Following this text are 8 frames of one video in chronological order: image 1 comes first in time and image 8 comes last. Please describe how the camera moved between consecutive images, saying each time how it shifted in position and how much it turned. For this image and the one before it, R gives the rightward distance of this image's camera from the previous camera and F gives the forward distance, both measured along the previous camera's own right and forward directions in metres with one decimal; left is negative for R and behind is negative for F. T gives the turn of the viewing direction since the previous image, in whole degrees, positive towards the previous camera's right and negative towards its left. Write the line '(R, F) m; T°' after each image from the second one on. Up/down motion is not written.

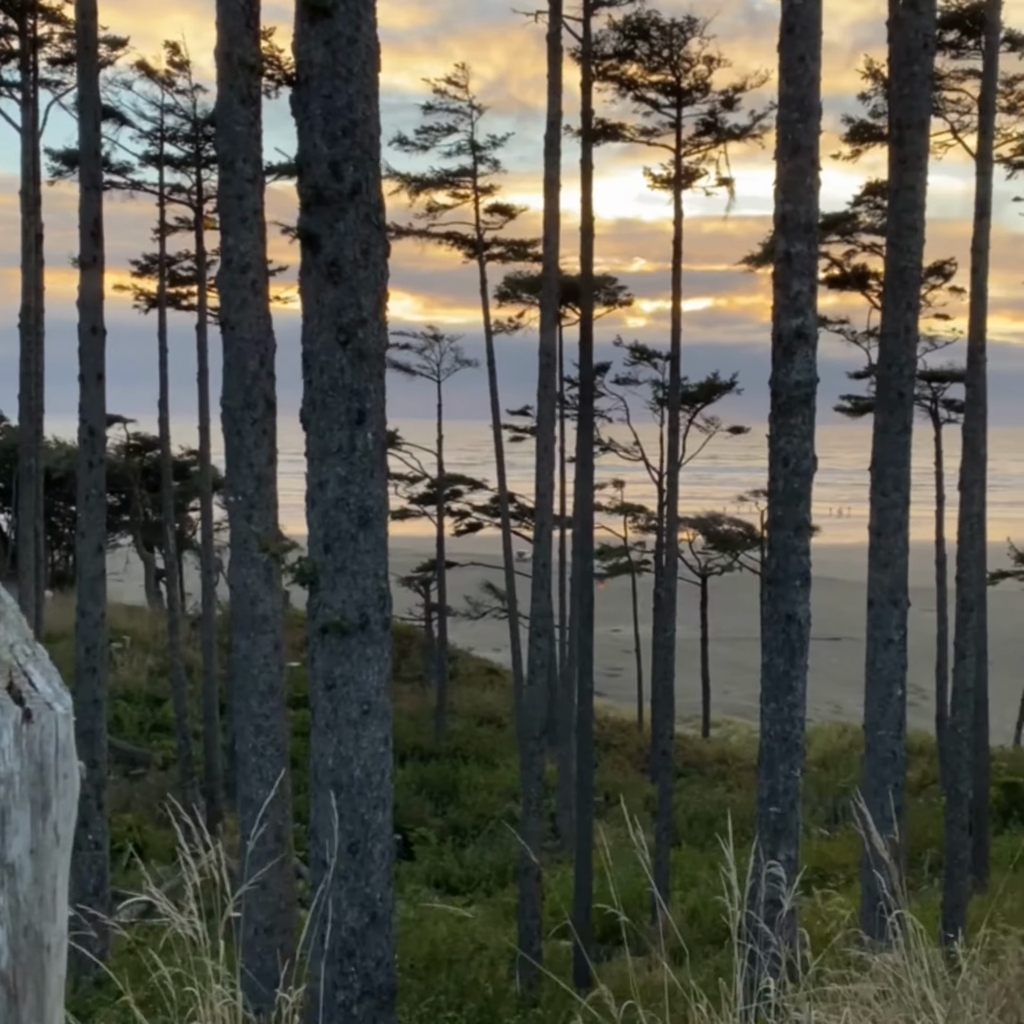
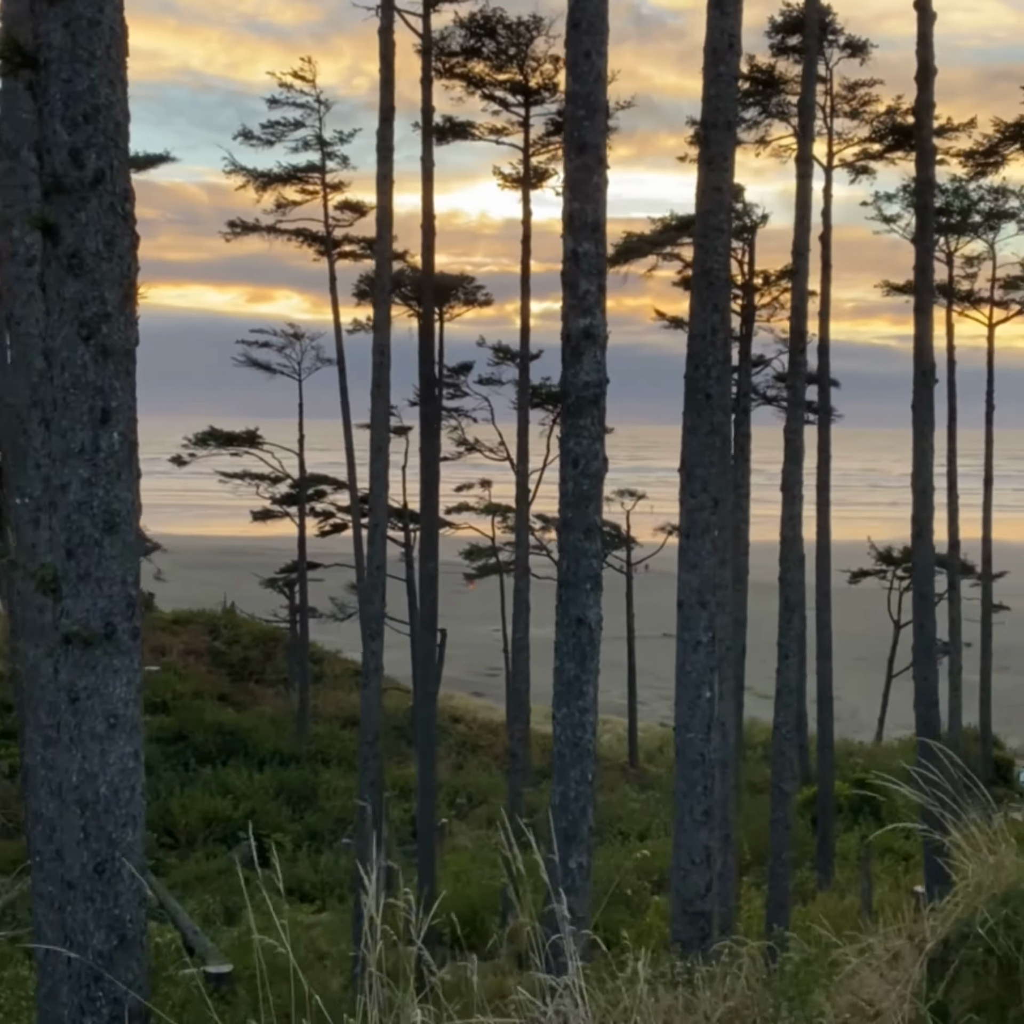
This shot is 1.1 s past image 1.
(+0.5, +0.1) m; +5°
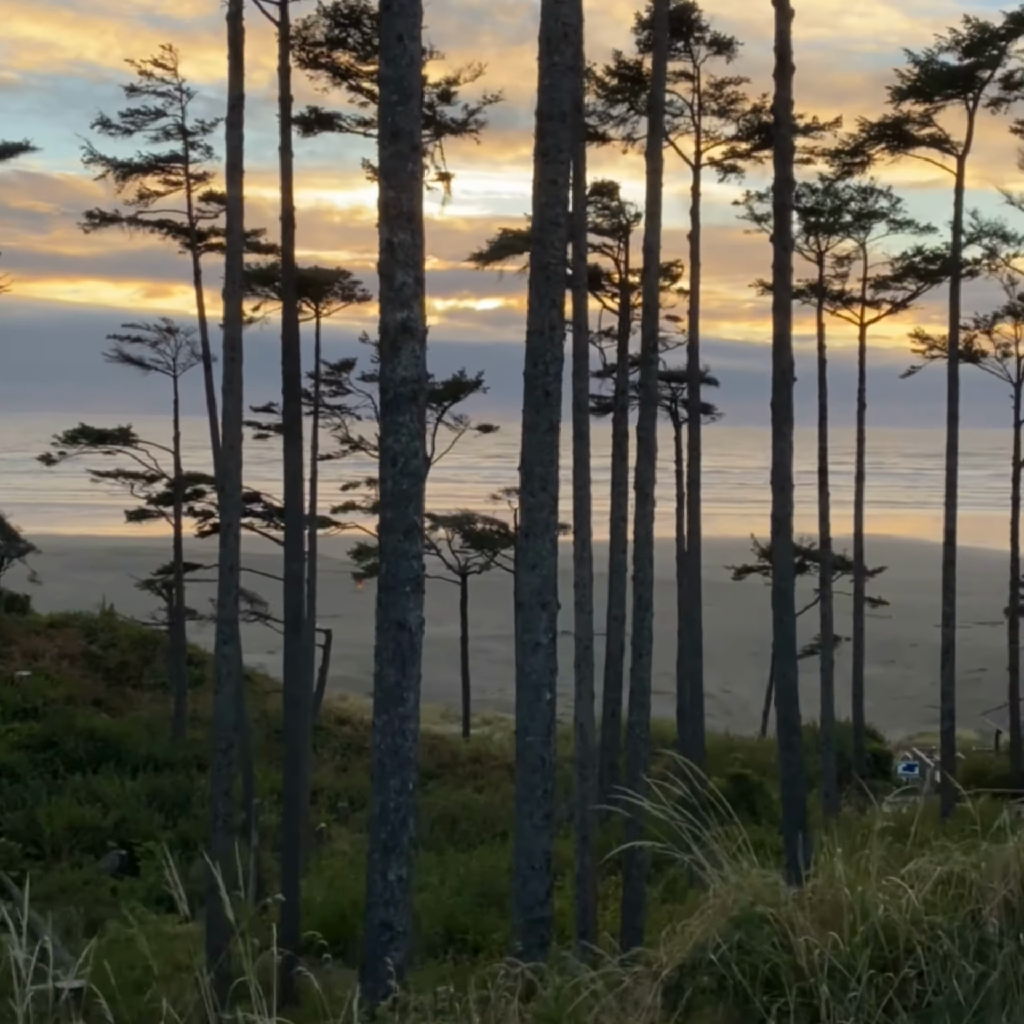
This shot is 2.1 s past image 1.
(+0.4, +0.2) m; +4°
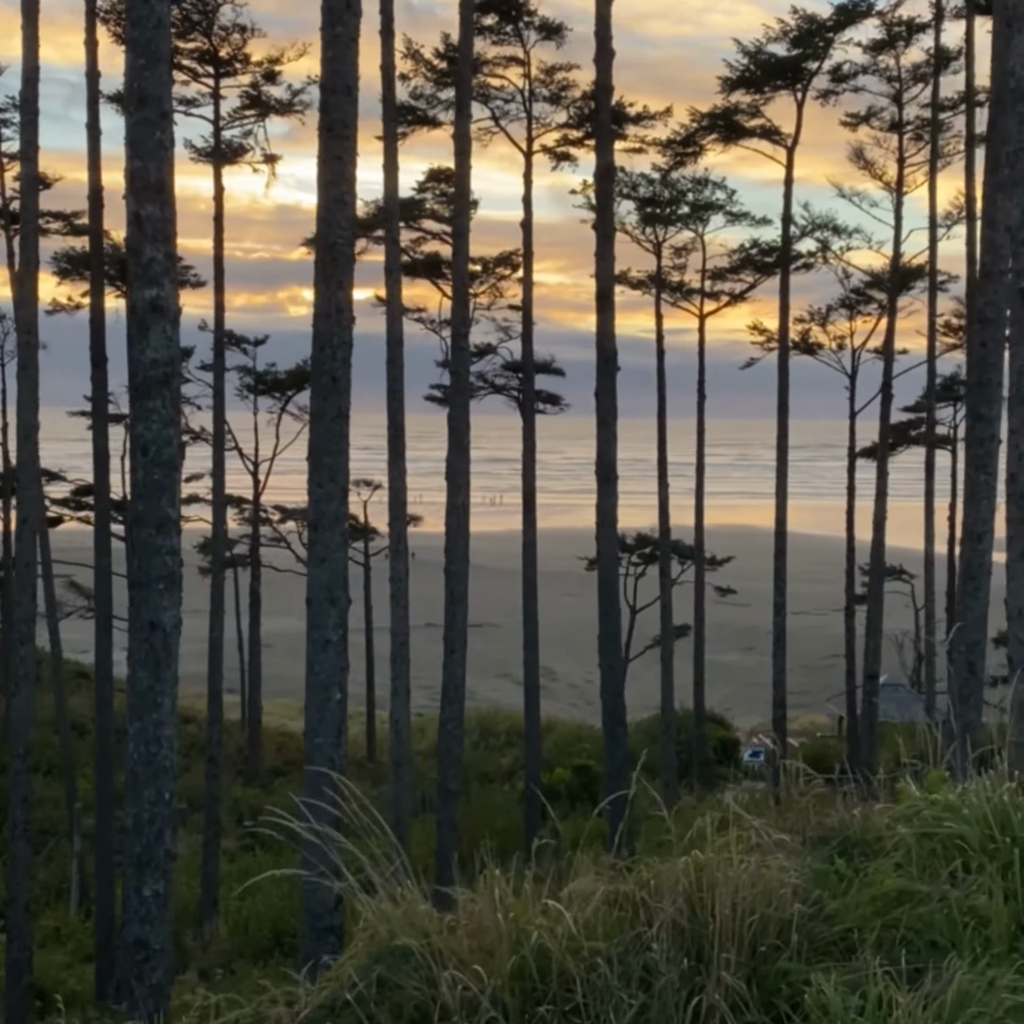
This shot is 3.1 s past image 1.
(+0.5, +0.3) m; +5°
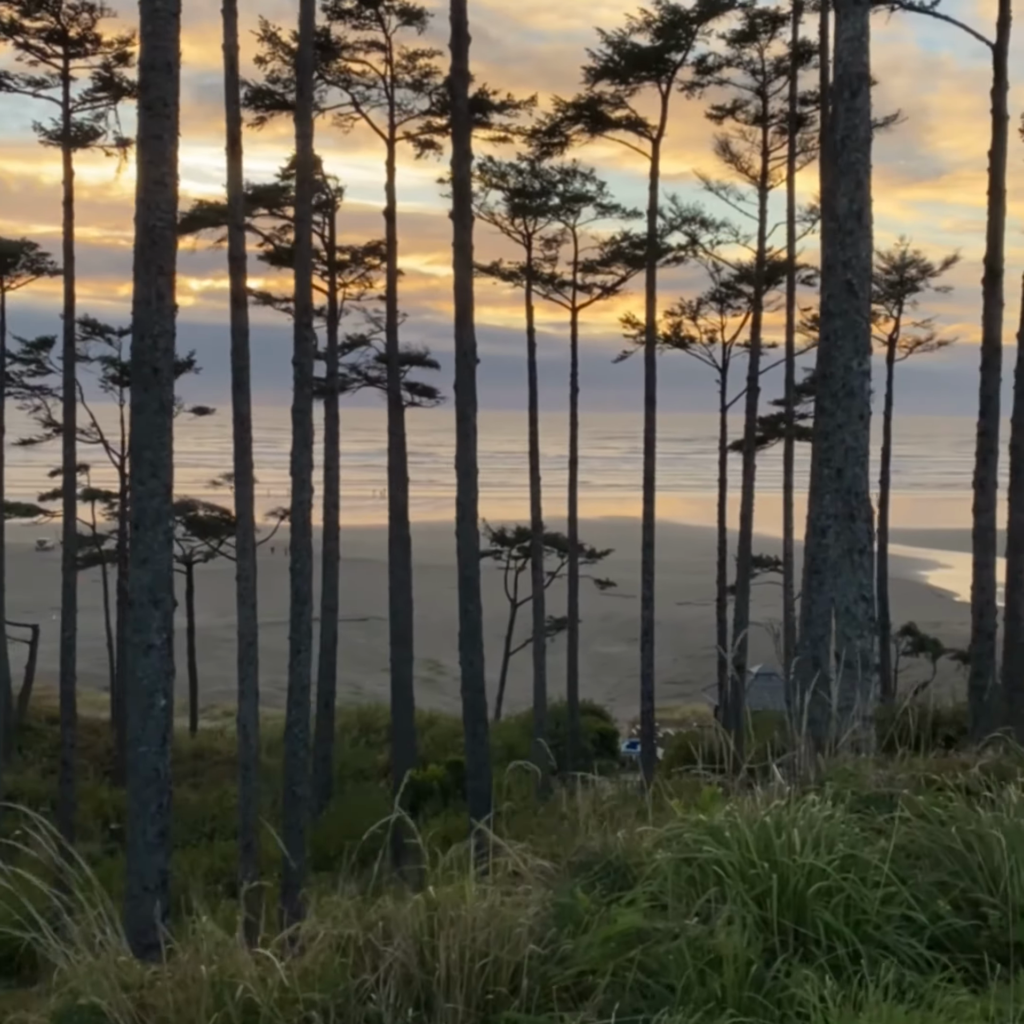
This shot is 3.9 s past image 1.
(+0.3, +0.2) m; +4°
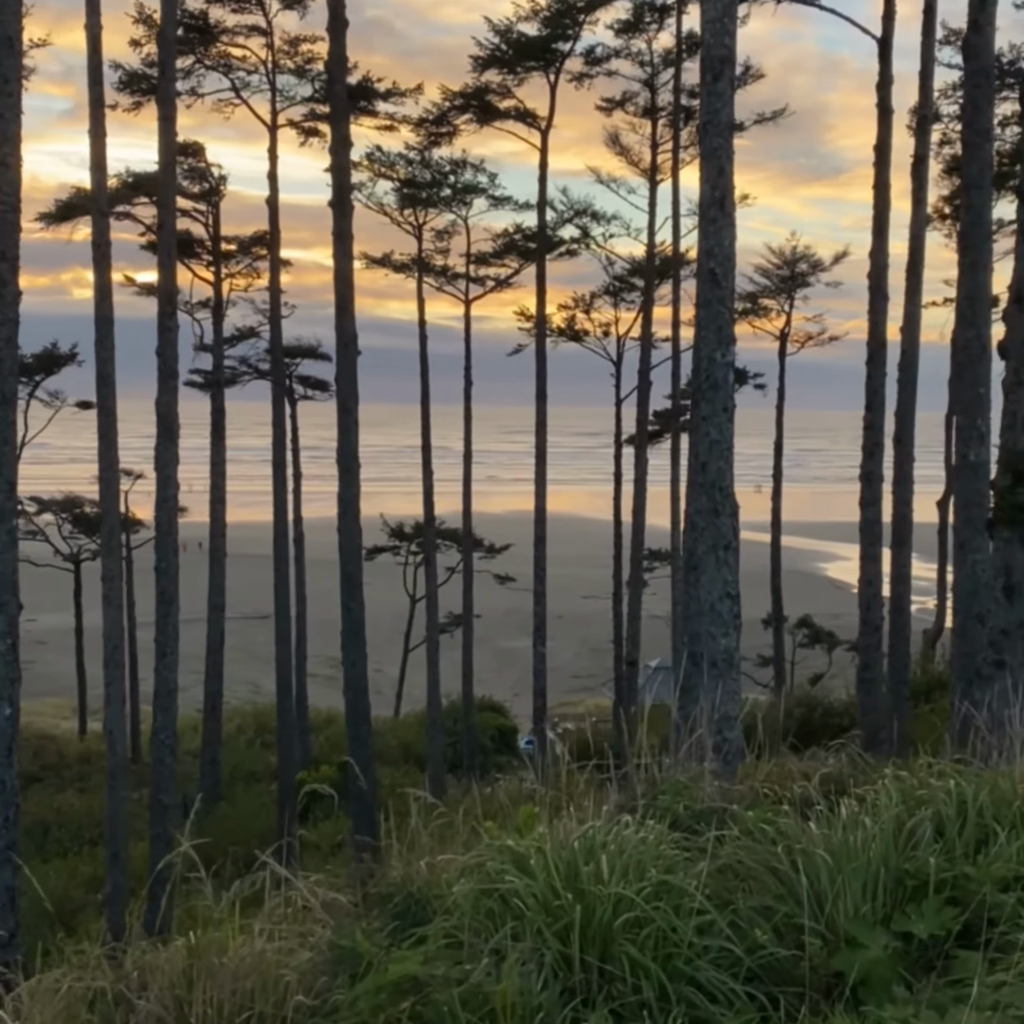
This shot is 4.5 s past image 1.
(+0.2, +0.2) m; +4°
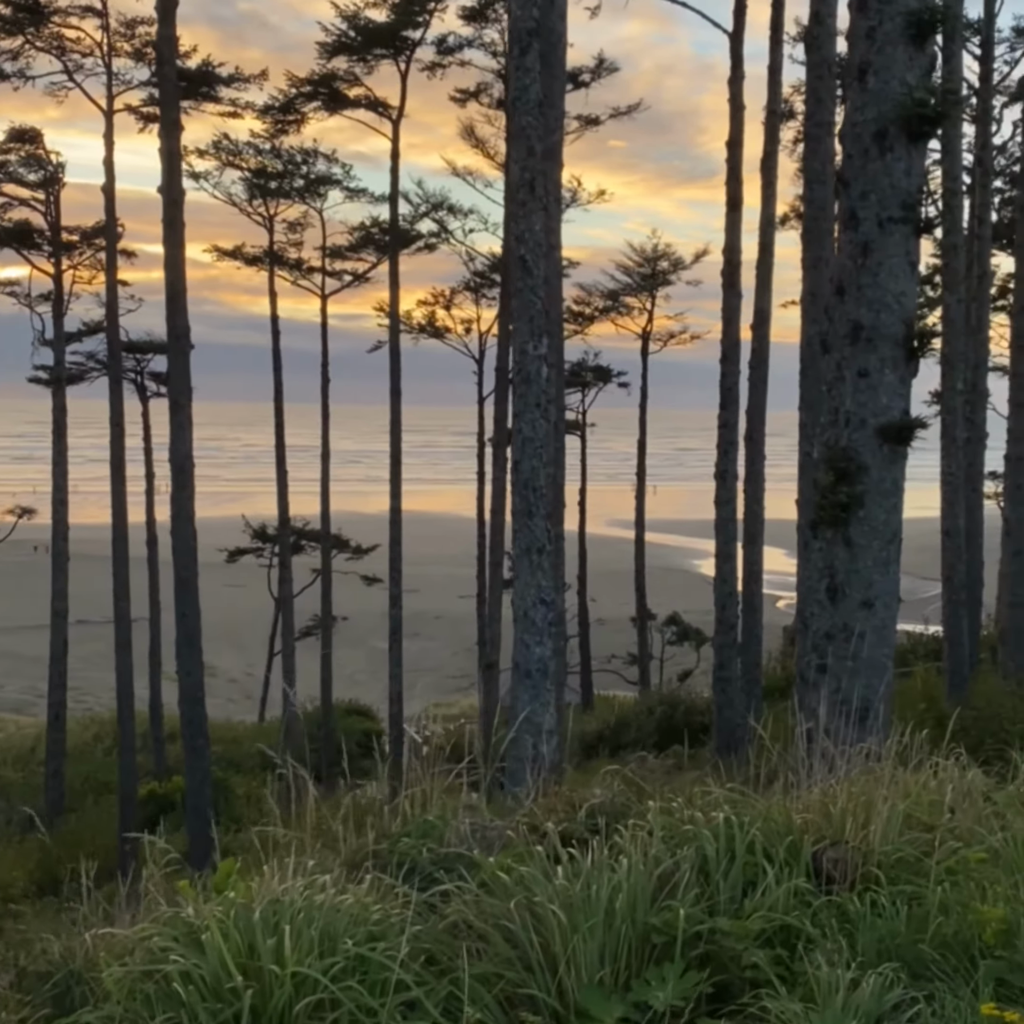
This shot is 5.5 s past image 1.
(+0.3, +0.3) m; +5°
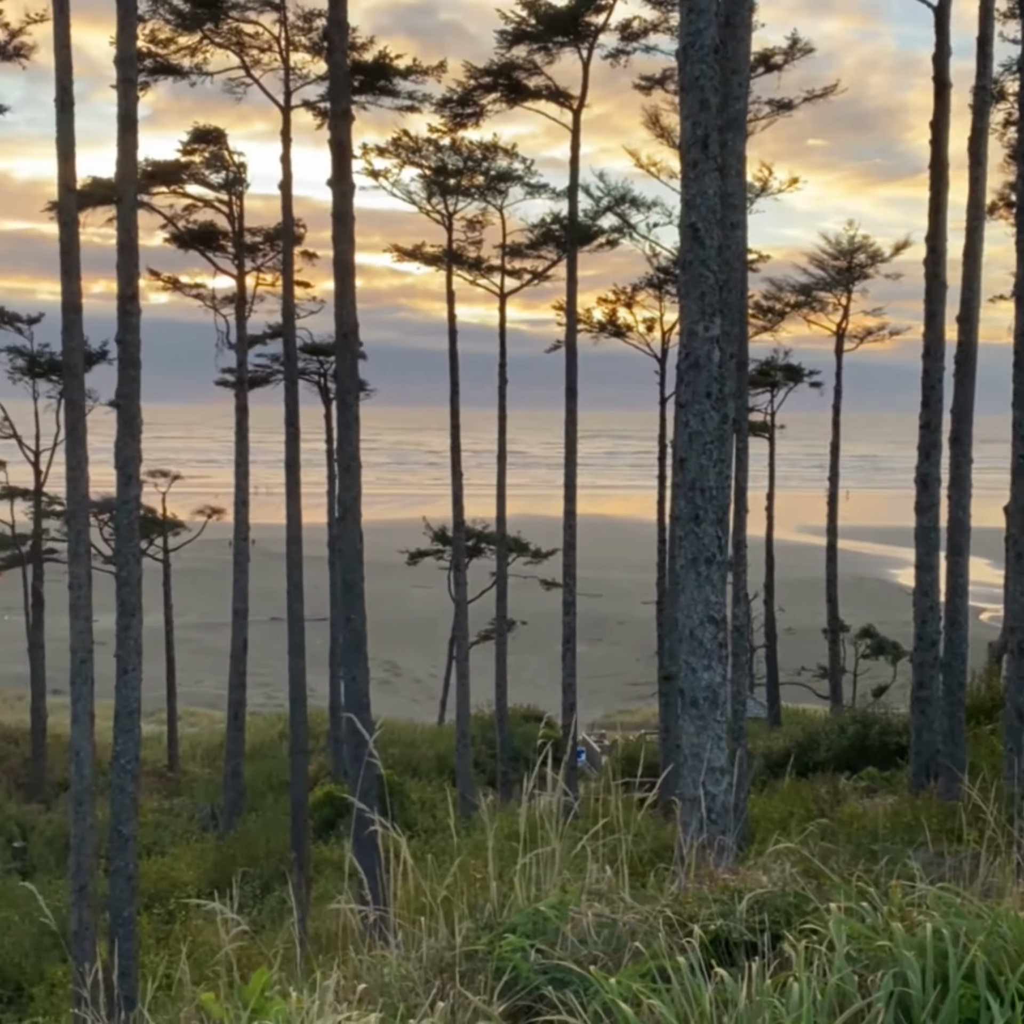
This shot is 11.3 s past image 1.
(+0.1, +0.6) m; -8°
